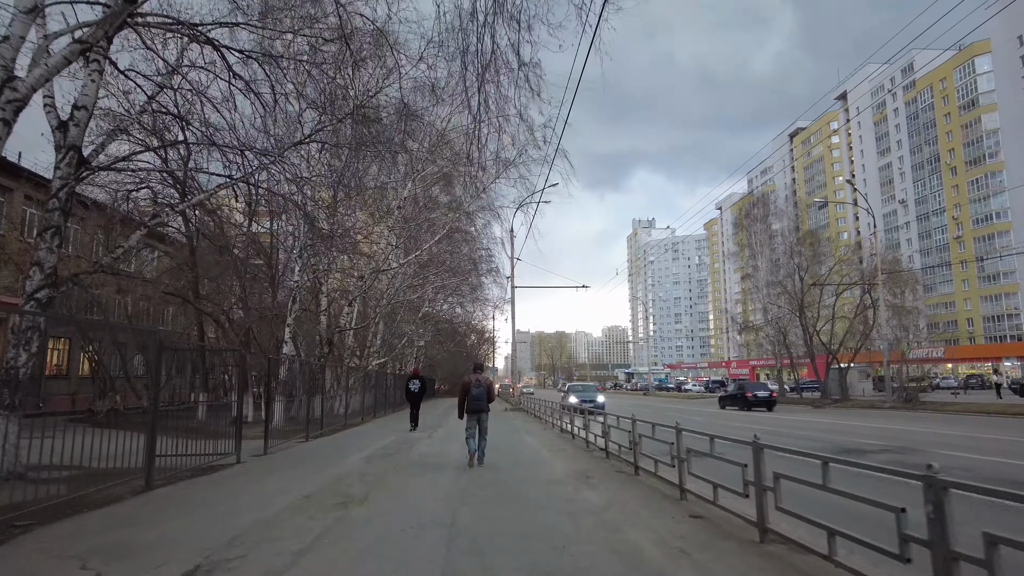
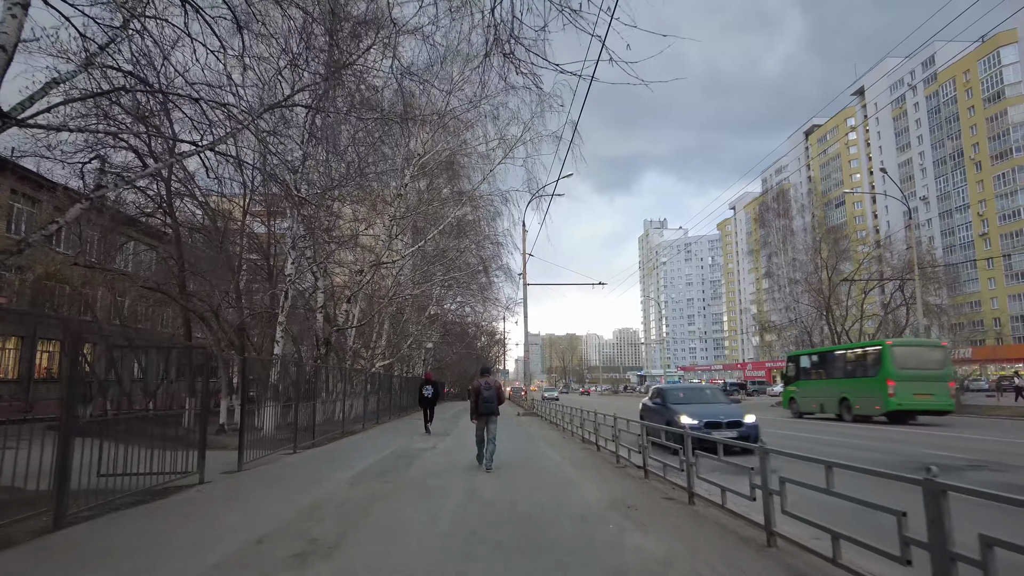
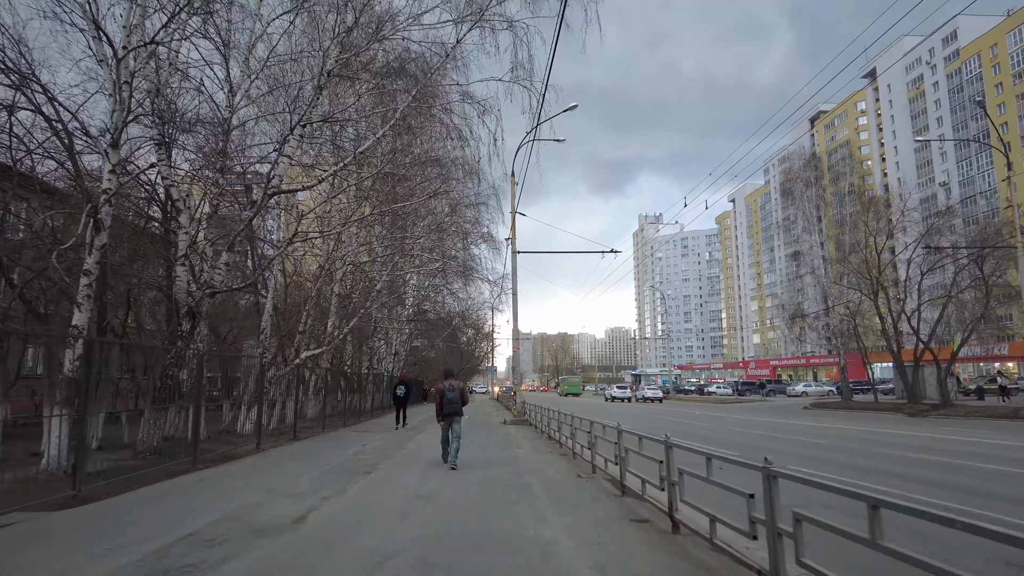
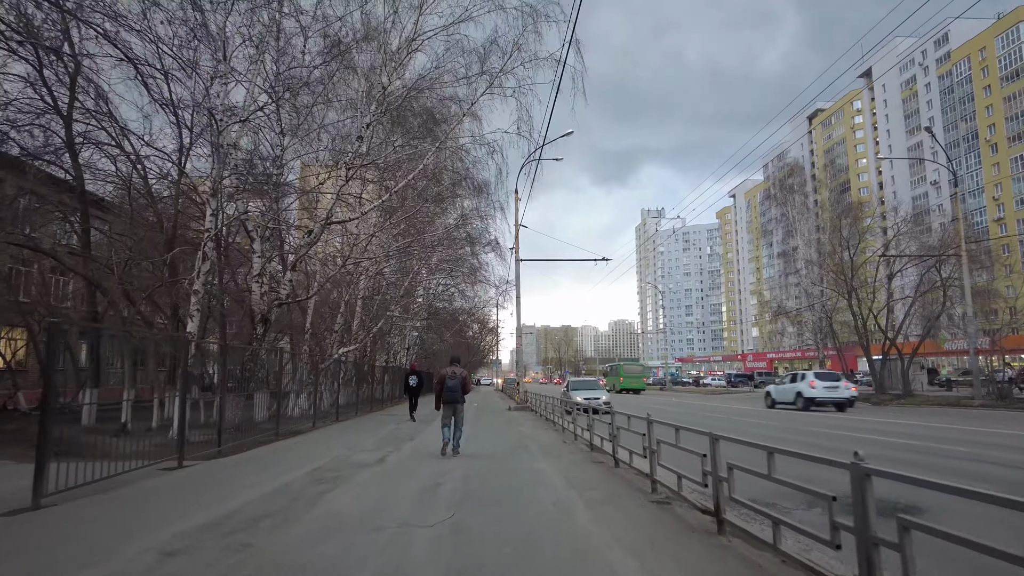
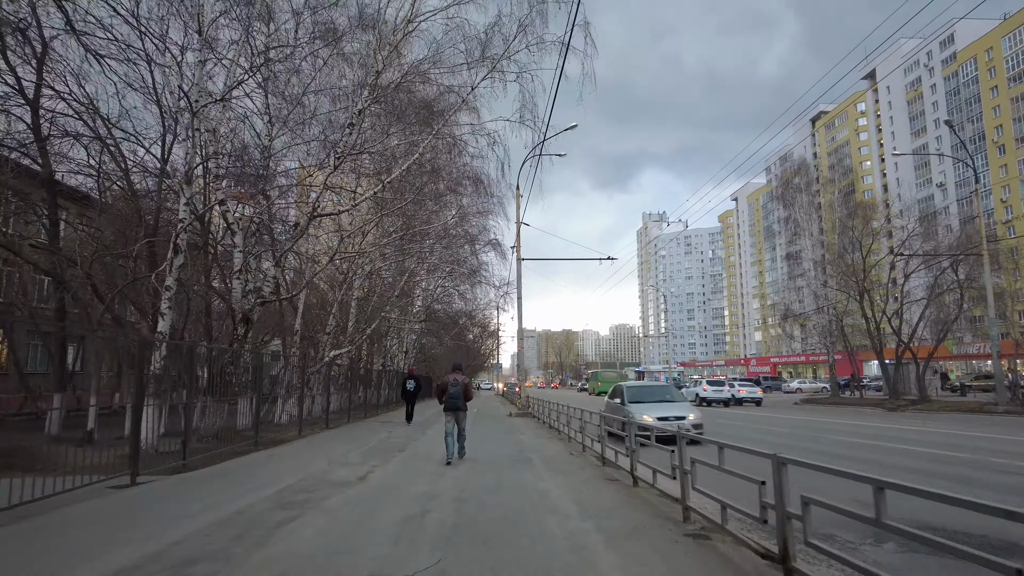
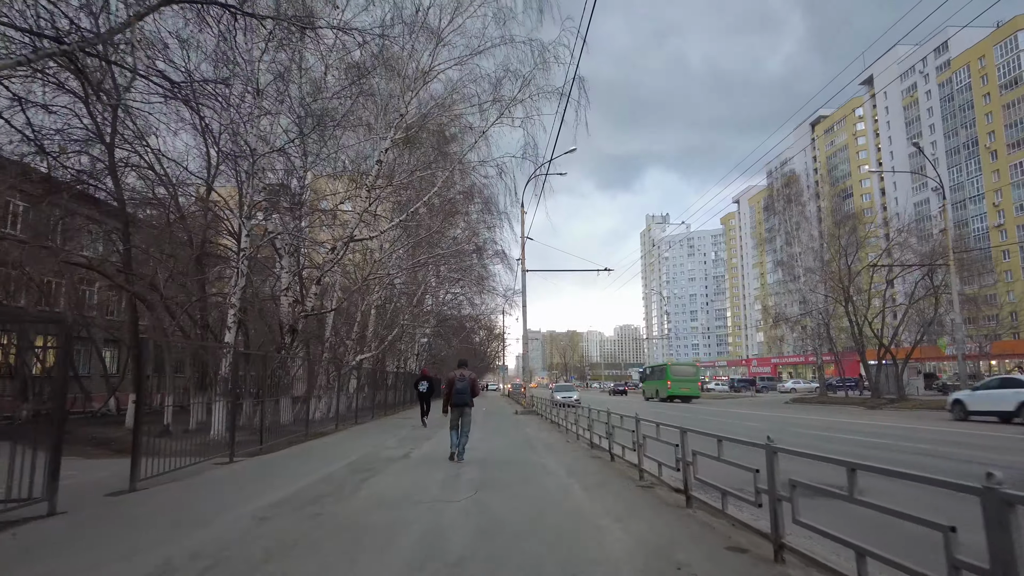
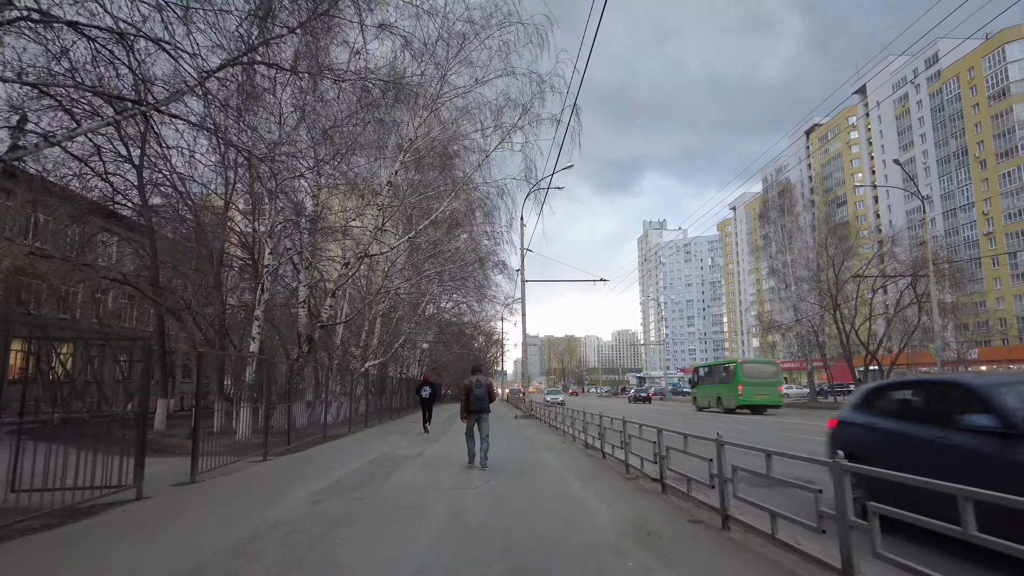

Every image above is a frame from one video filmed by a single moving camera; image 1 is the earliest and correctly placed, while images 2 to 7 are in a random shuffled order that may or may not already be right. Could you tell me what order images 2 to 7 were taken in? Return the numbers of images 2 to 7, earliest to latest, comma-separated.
2, 7, 6, 4, 5, 3
